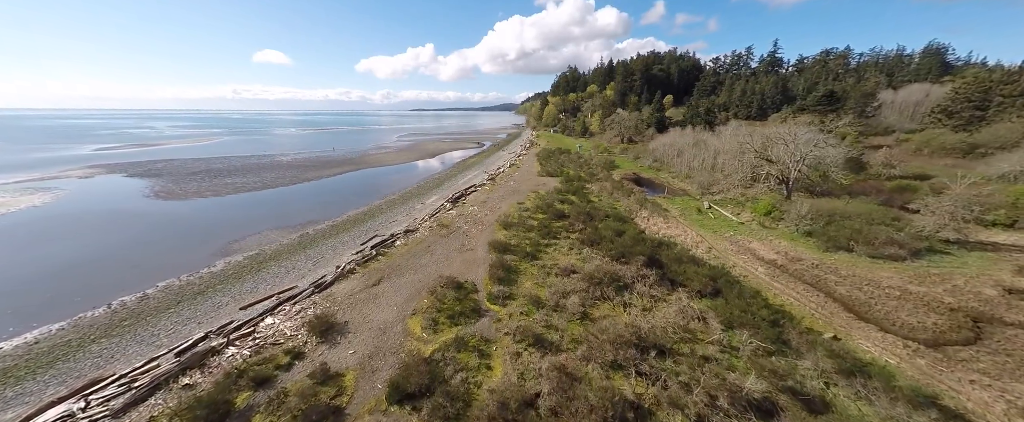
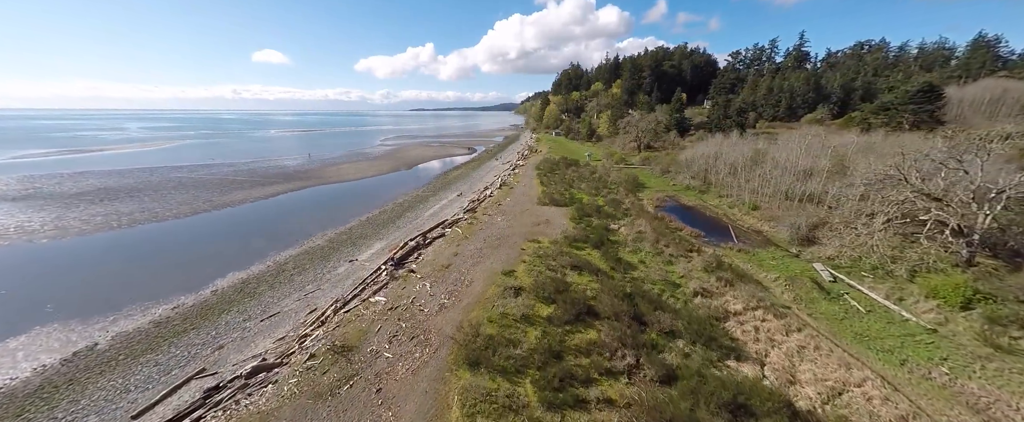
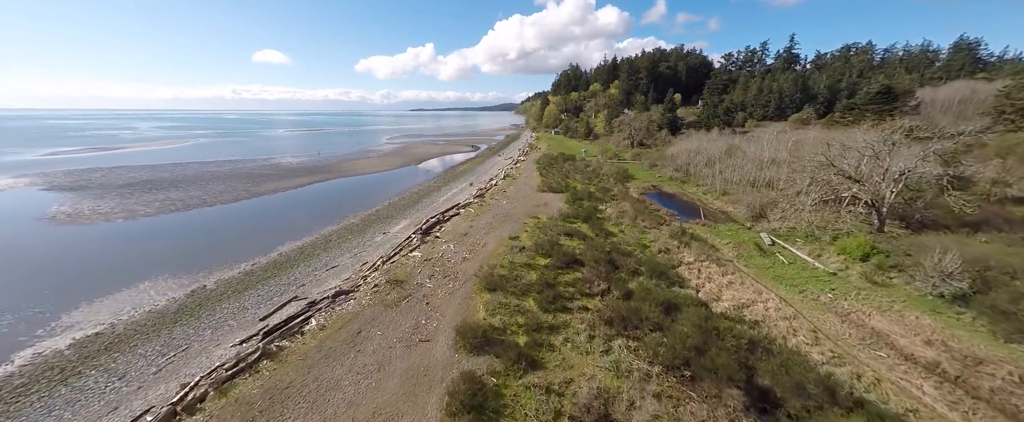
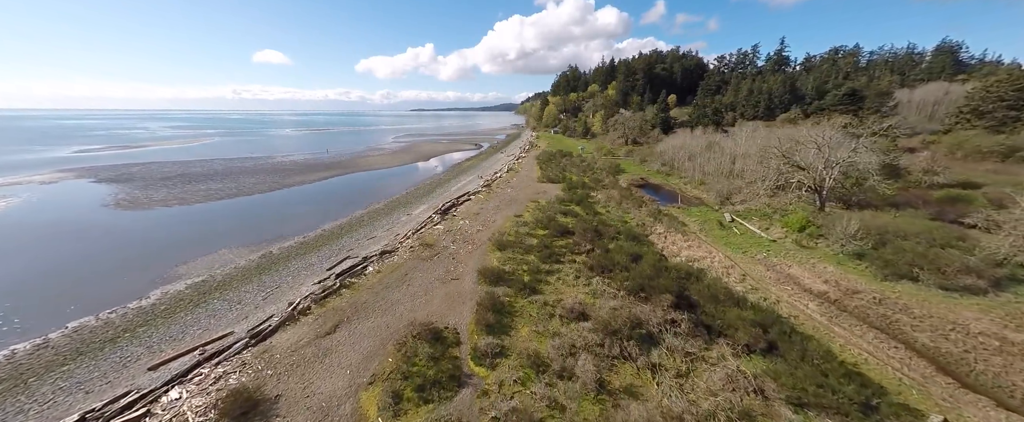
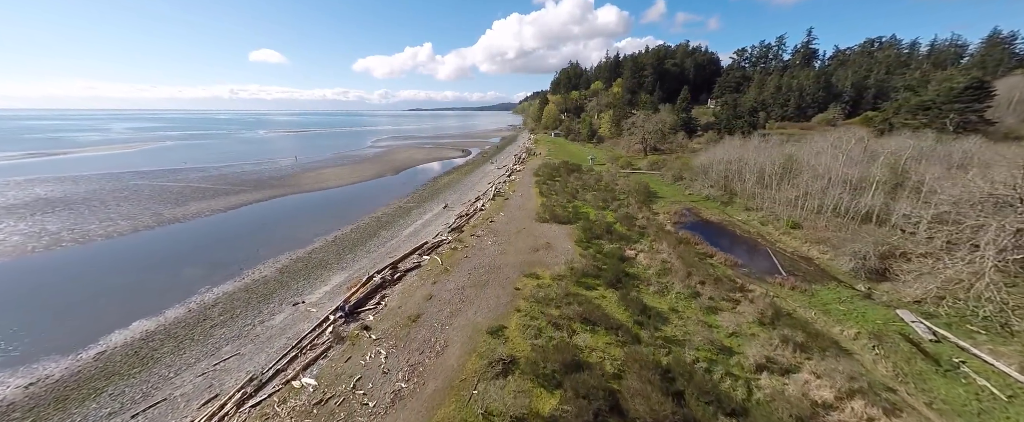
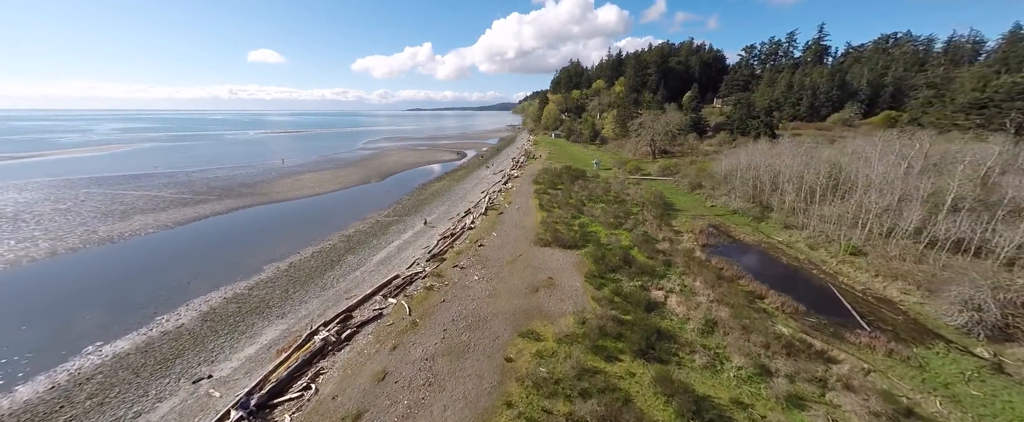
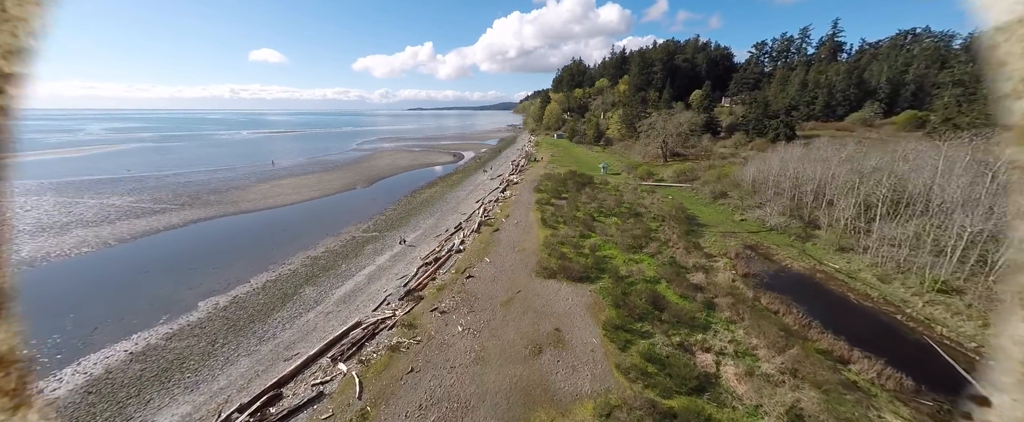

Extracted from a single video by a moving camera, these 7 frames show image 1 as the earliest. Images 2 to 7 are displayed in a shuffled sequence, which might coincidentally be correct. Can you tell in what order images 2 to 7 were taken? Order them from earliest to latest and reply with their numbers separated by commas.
4, 3, 2, 5, 6, 7
